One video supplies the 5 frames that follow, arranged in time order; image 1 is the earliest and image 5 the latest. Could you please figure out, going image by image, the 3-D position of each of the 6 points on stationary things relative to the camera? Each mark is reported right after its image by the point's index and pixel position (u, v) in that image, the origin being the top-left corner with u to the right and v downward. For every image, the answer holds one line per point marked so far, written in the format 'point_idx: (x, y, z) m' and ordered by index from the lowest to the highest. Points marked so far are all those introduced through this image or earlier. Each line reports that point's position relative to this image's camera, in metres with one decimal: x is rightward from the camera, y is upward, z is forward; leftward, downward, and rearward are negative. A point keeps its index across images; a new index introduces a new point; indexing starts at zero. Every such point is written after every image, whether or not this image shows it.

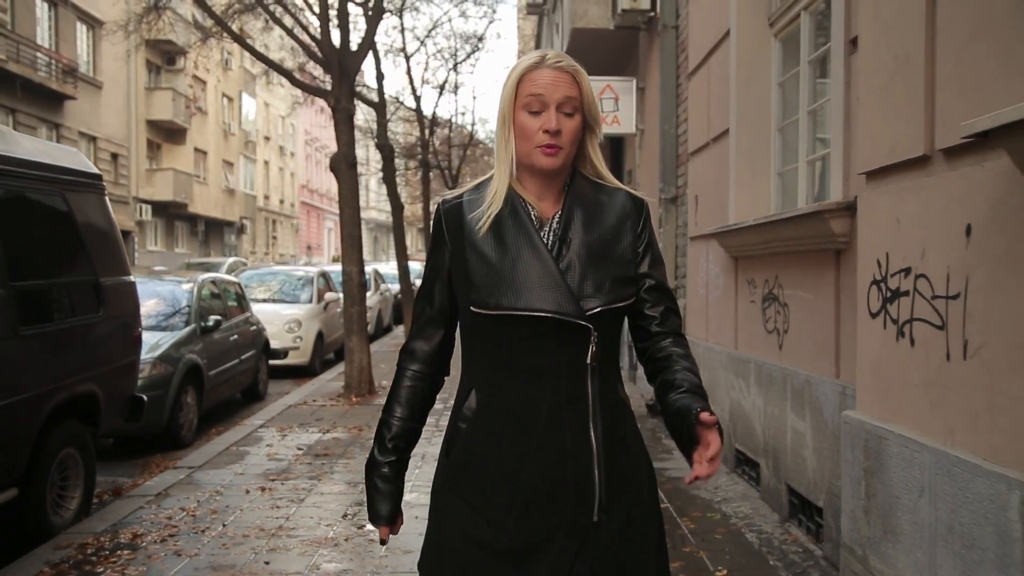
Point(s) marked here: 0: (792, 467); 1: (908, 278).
0: (+1.5, -0.9, +5.1) m
1: (+1.2, 0.0, +3.1) m
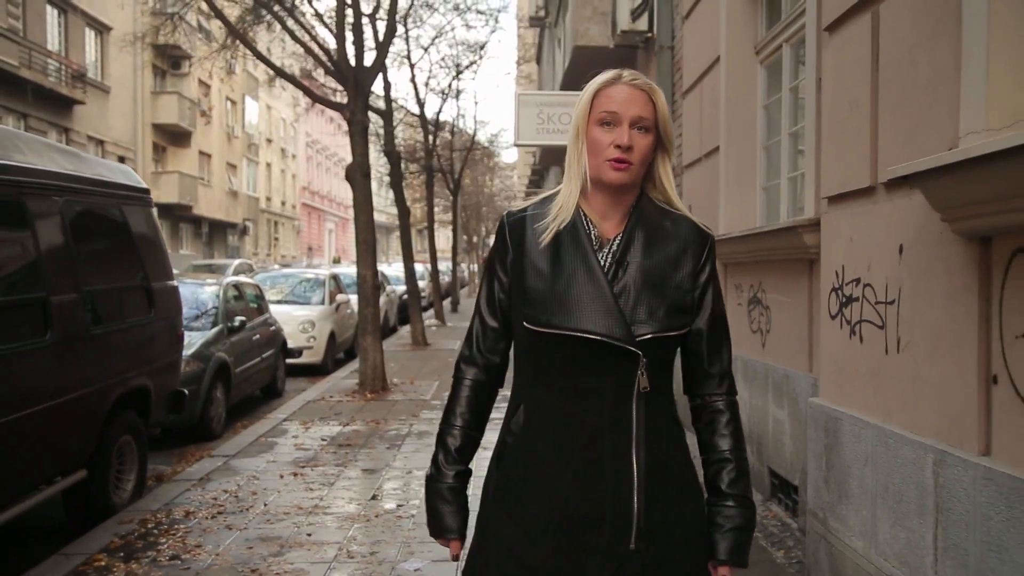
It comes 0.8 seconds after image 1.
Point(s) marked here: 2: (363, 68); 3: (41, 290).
0: (+1.5, -1.0, +5.7) m
1: (+1.3, 0.0, +3.7) m
2: (-1.7, +2.6, +11.4) m
3: (-2.4, 0.0, +5.1) m
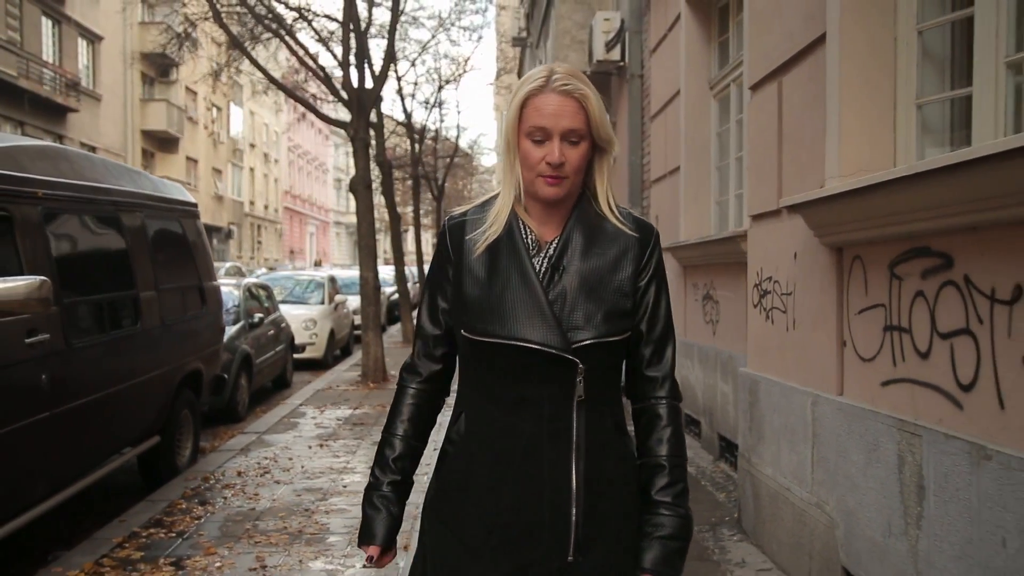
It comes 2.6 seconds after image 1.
0: (+1.5, -0.9, +7.0) m
1: (+1.3, 0.0, +5.0) m
2: (-1.9, +2.6, +12.6) m
3: (-2.5, 0.0, +6.3) m
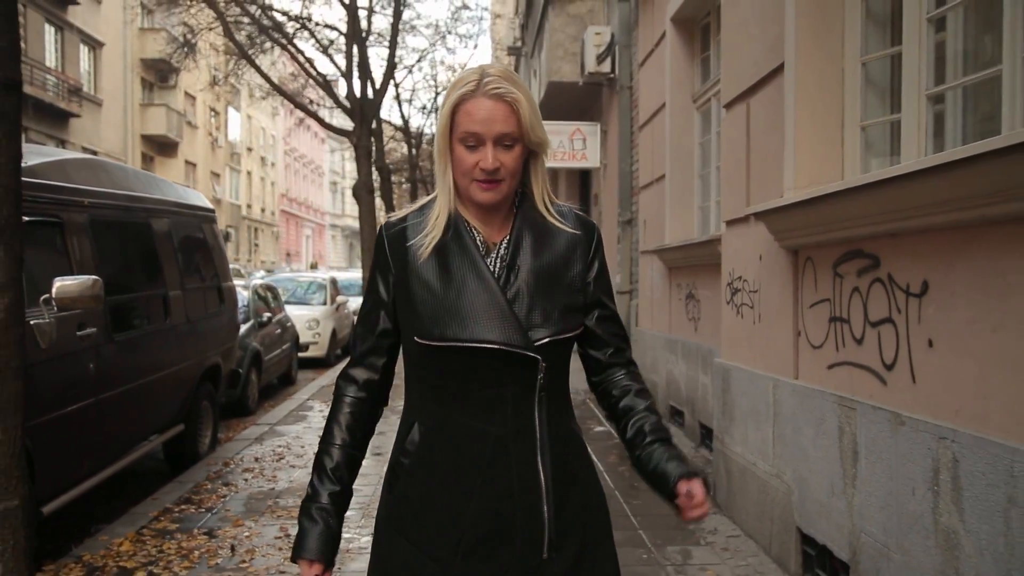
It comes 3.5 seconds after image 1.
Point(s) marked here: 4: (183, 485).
0: (+1.5, -0.9, +7.6) m
1: (+1.3, 0.0, +5.6) m
2: (-2.0, +2.6, +13.2) m
3: (-2.5, 0.0, +6.9) m
4: (-2.3, -1.4, +6.7) m
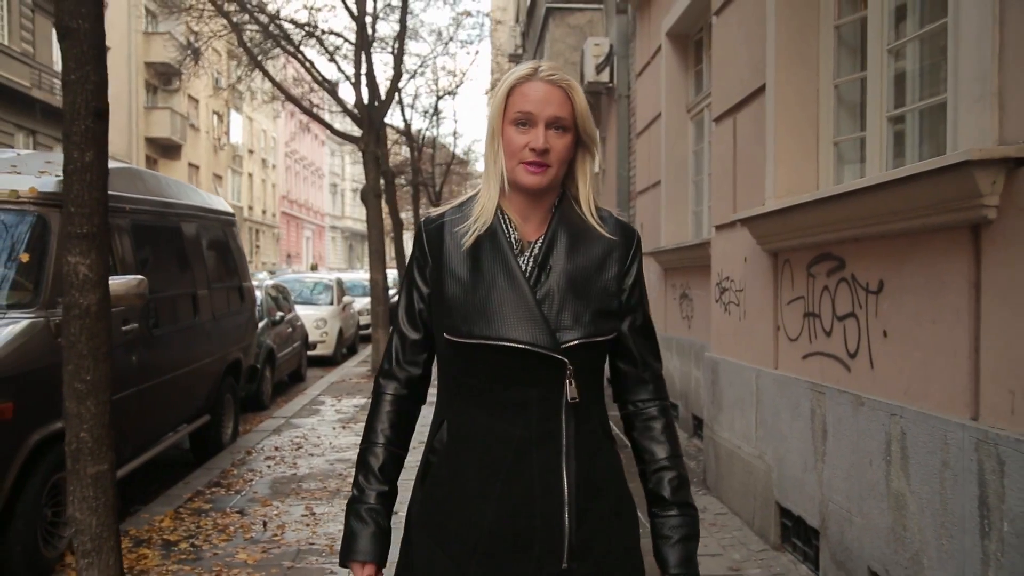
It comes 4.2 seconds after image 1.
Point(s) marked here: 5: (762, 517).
0: (+1.5, -0.9, +8.1) m
1: (+1.3, 0.0, +6.1) m
2: (-1.9, +2.6, +13.7) m
3: (-2.4, 0.0, +7.4) m
4: (-2.2, -1.4, +7.2) m
5: (+1.3, -1.2, +5.1) m
